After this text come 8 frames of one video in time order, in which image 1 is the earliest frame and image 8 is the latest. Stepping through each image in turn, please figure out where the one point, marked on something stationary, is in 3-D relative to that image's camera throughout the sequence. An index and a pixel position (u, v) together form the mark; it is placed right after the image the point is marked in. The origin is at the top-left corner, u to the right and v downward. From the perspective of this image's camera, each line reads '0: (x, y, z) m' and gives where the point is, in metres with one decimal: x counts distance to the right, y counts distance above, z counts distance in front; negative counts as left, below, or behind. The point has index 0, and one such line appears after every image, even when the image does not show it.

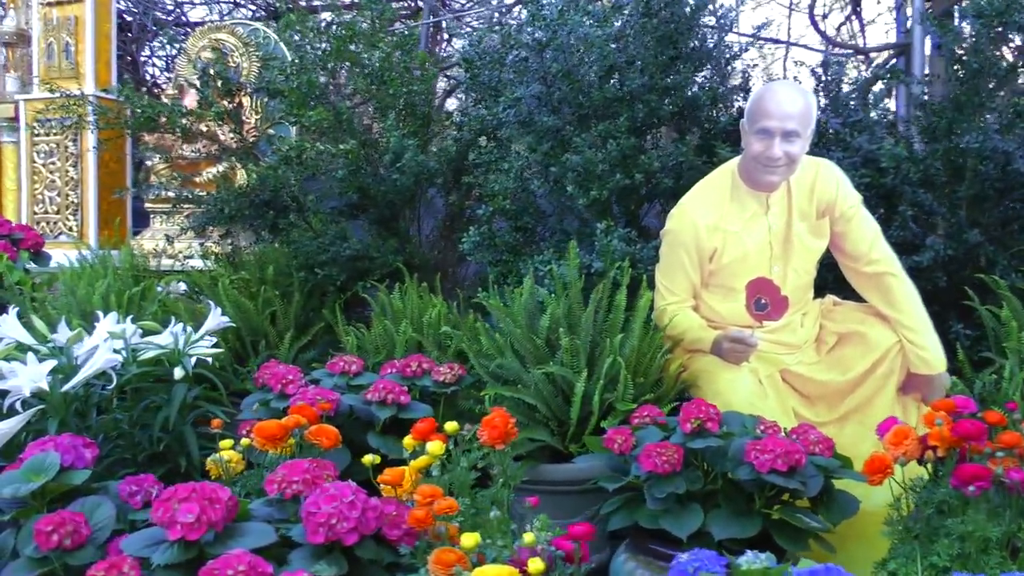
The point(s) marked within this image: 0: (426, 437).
0: (-0.2, -0.4, +3.1) m
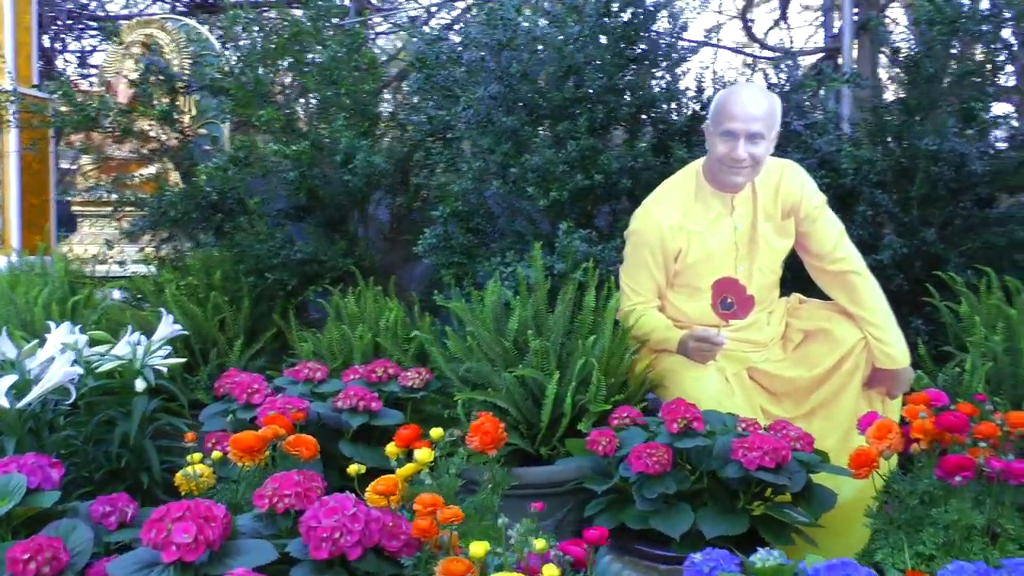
0: (-0.3, -0.4, +3.0) m
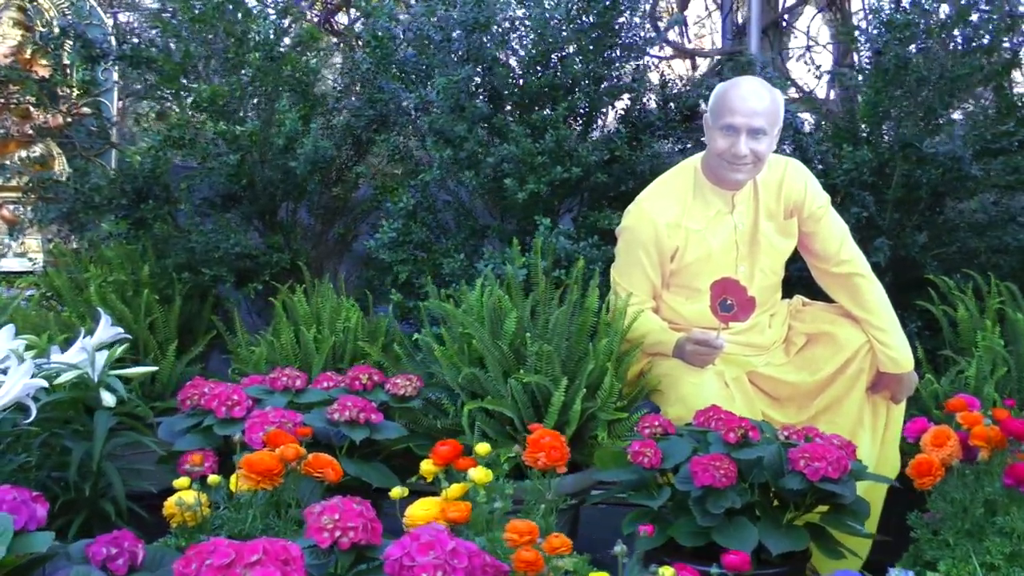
0: (-0.2, -0.4, +2.7) m
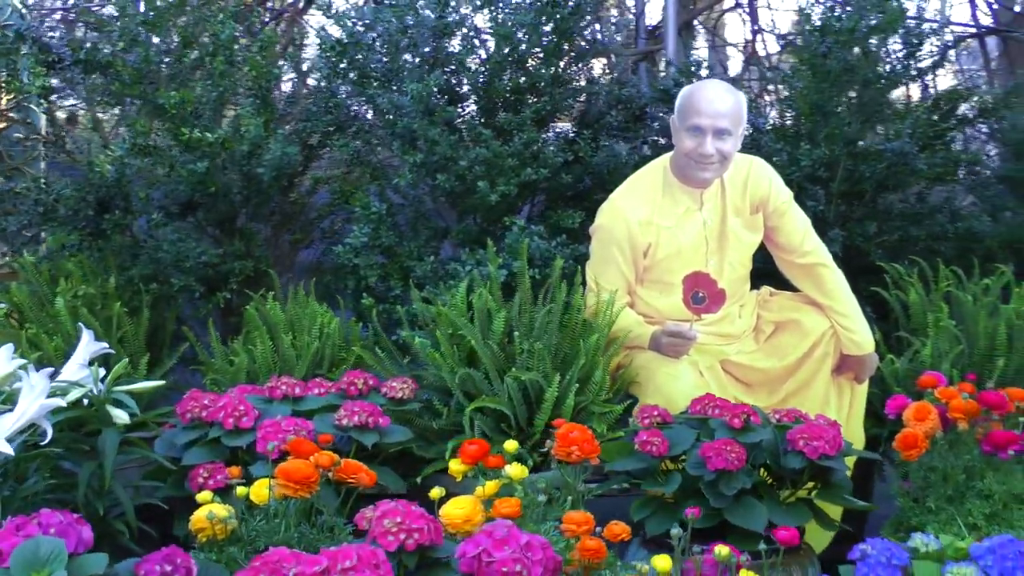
0: (-0.1, -0.4, +2.8) m
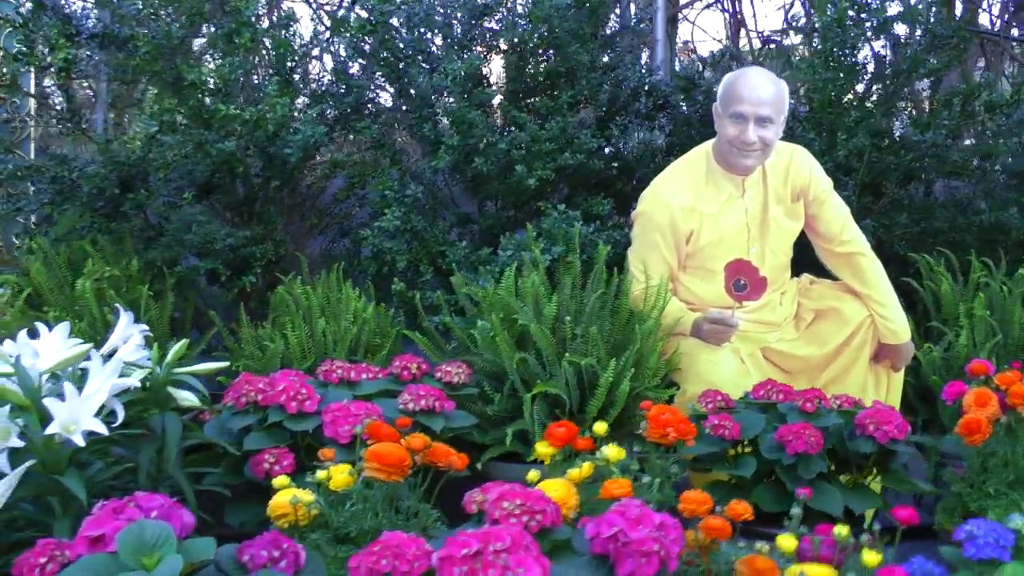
0: (+0.1, -0.4, +2.7) m
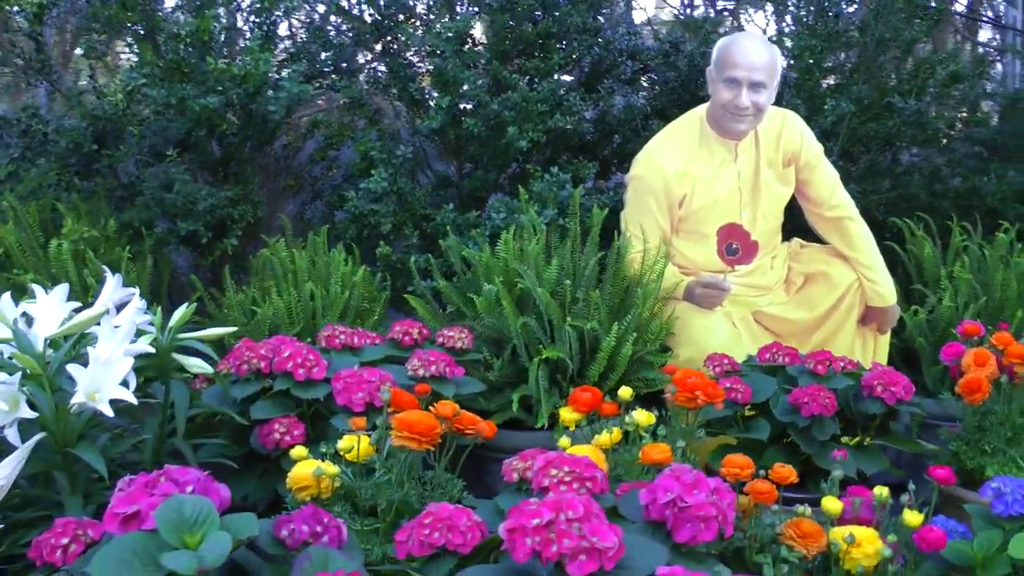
0: (+0.2, -0.3, +2.7) m
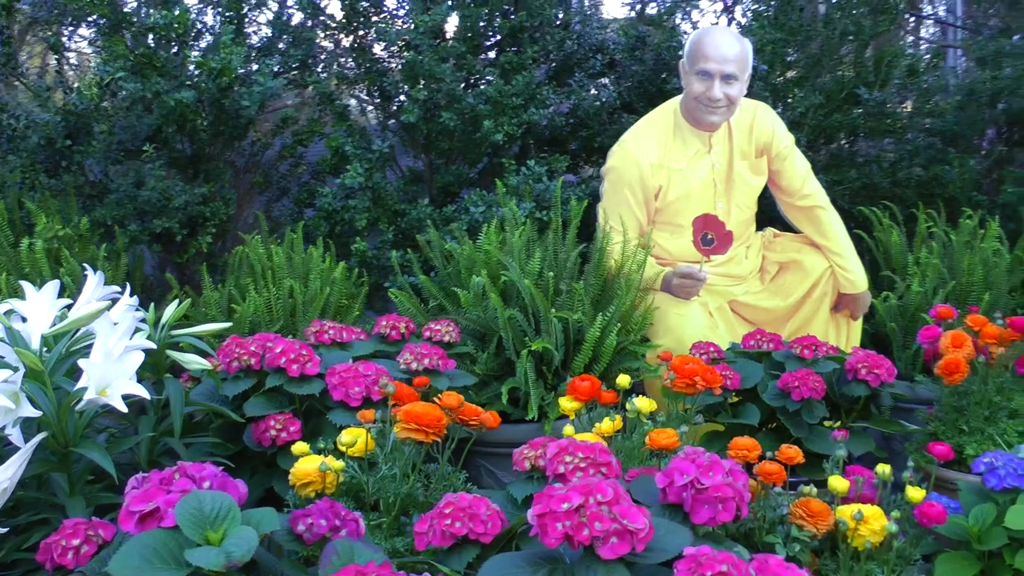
0: (+0.2, -0.3, +2.7) m
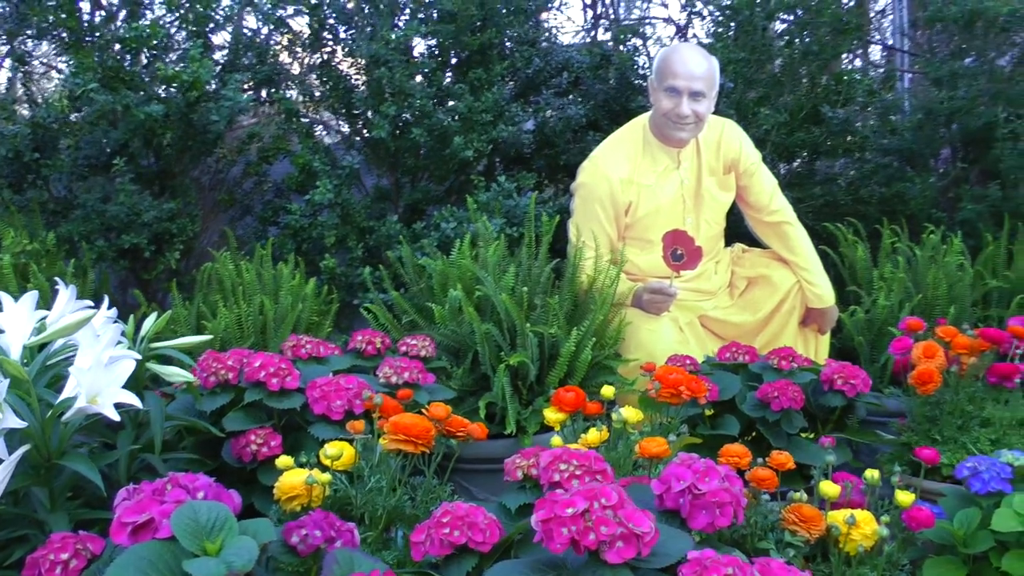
0: (+0.2, -0.3, +2.7) m
